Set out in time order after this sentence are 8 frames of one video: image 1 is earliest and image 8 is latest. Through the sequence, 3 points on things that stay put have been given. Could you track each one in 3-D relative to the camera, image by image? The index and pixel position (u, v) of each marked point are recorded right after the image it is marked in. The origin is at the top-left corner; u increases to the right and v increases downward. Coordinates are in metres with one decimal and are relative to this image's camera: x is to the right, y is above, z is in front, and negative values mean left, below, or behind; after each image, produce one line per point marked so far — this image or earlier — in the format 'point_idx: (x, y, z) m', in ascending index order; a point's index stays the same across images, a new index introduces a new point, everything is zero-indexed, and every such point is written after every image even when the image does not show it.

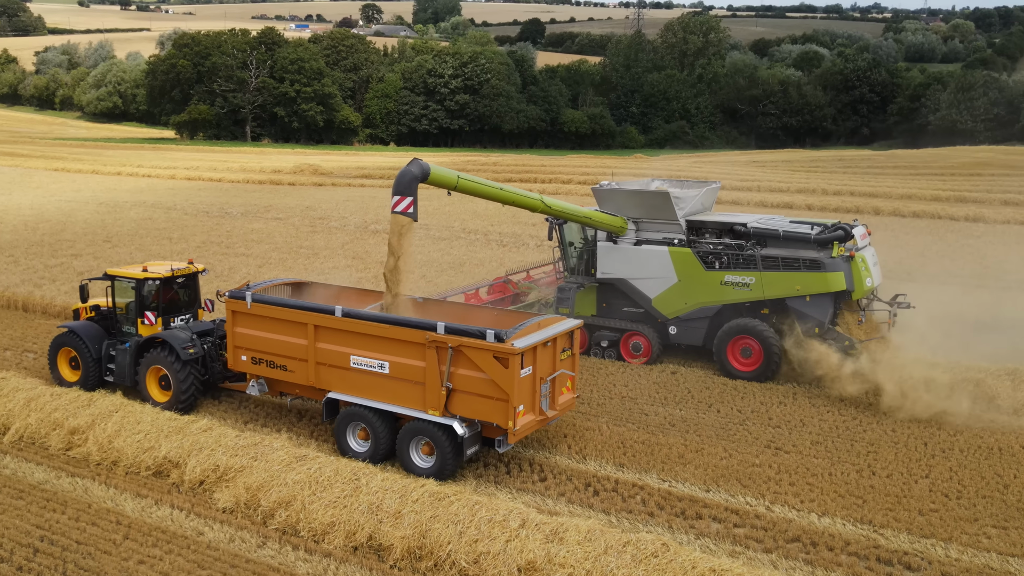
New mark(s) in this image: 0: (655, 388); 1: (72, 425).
0: (+1.5, -1.1, +10.5) m
1: (-3.7, -1.2, +8.3) m
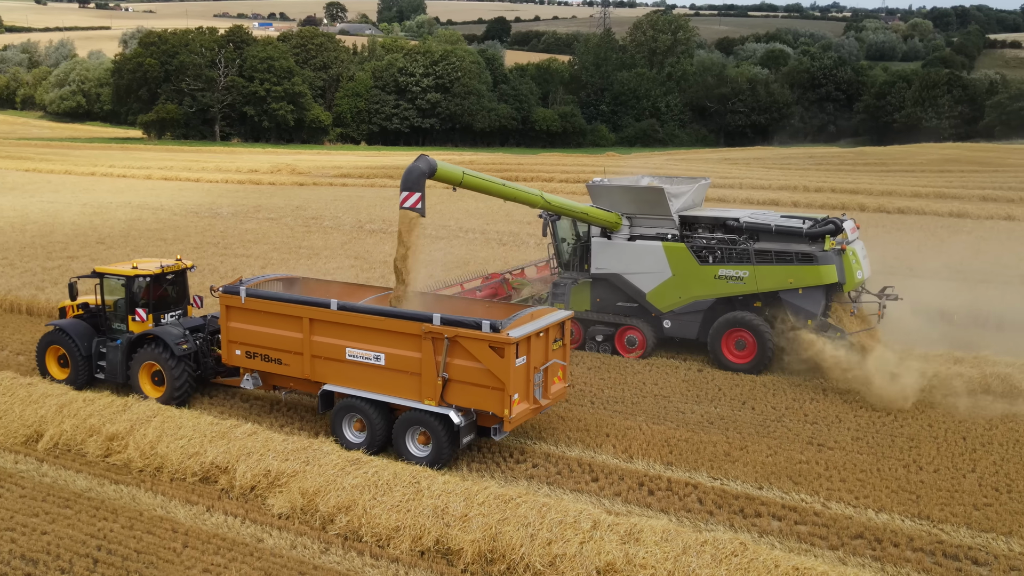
0: (+1.9, -1.1, +10.5) m
1: (-3.3, -1.2, +8.1) m
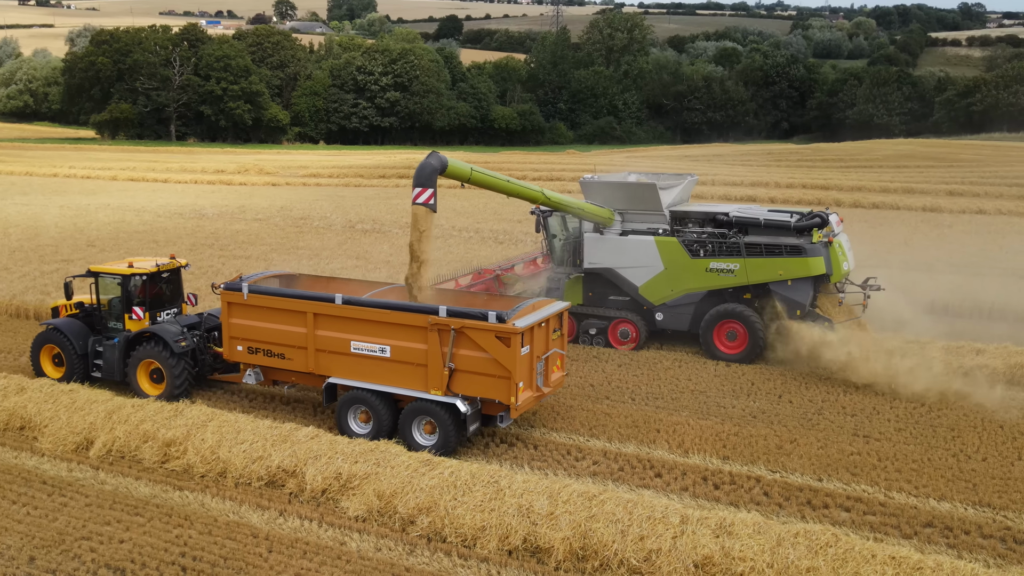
0: (+2.2, -1.0, +10.6) m
1: (-2.8, -1.2, +8.0) m
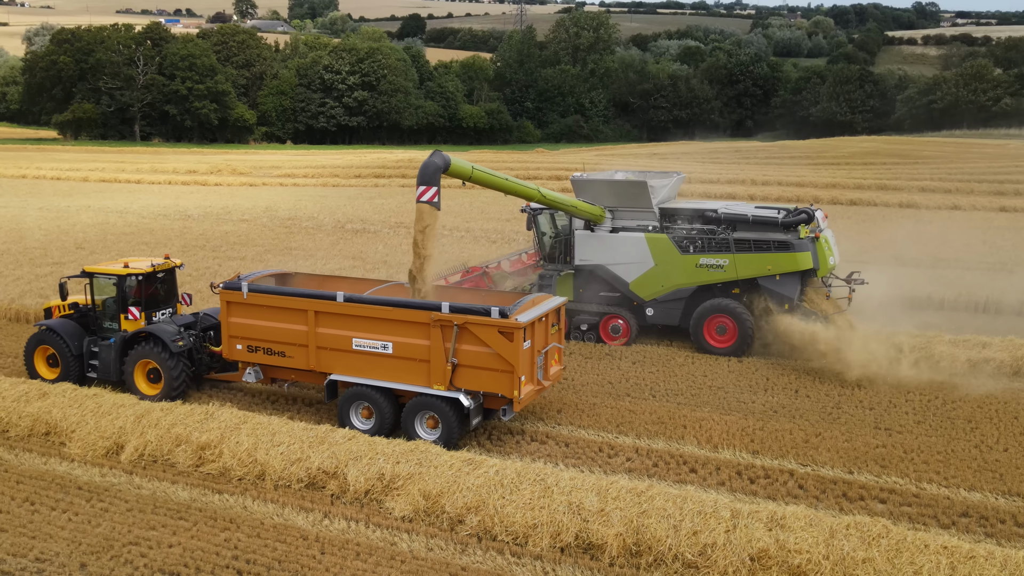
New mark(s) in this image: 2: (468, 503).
0: (+2.4, -1.0, +10.8) m
1: (-2.5, -1.2, +7.9) m
2: (-0.3, -1.5, +6.9) m
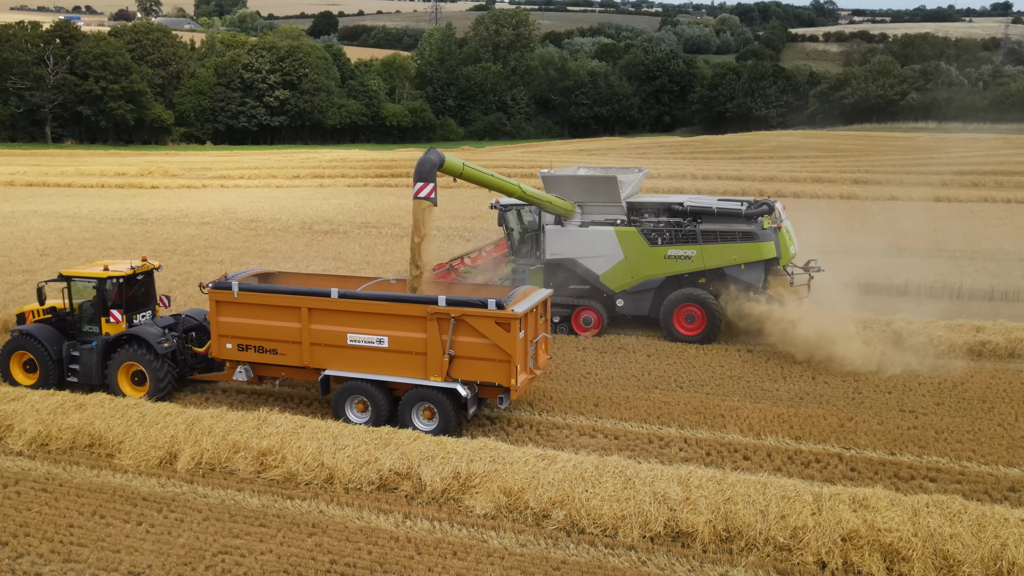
0: (+2.7, -0.9, +11.1) m
1: (-2.0, -1.3, +7.8) m
2: (+0.3, -1.5, +7.0) m
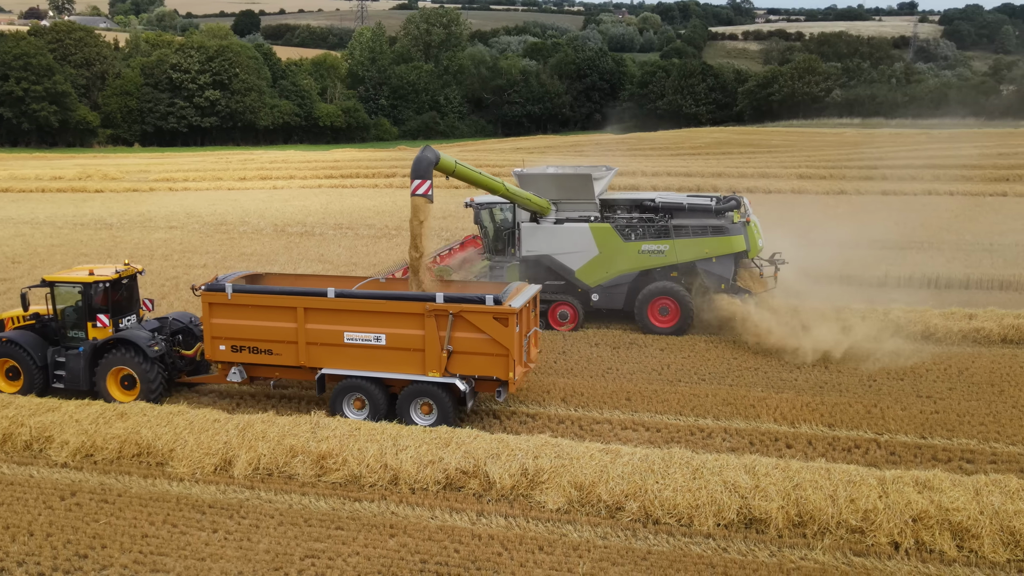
0: (+2.9, -0.8, +11.4) m
1: (-1.5, -1.3, +7.8) m
2: (+0.8, -1.5, +7.1) m
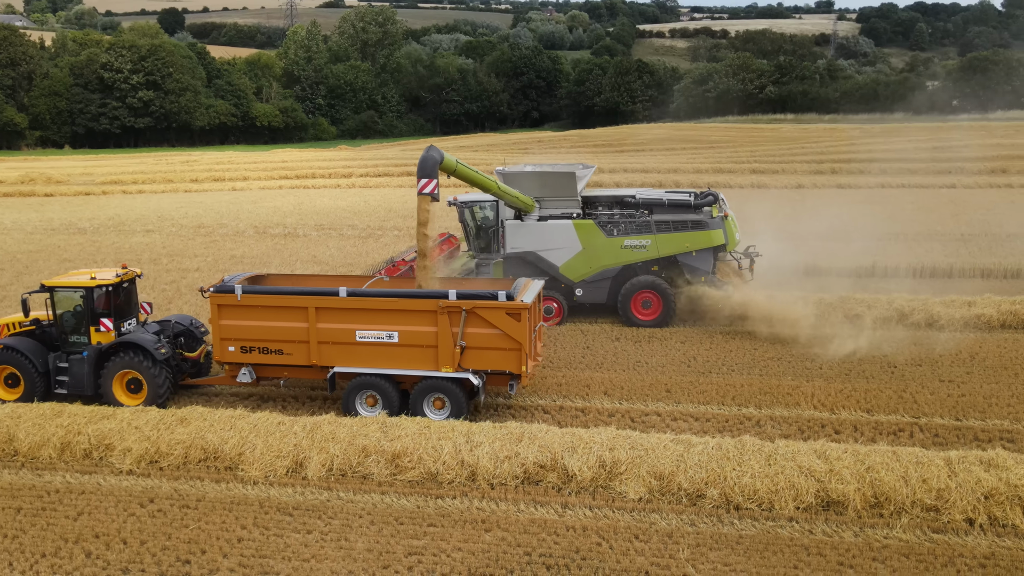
0: (+3.2, -0.7, +11.7) m
1: (-1.0, -1.3, +7.8) m
2: (+1.4, -1.4, +7.3) m
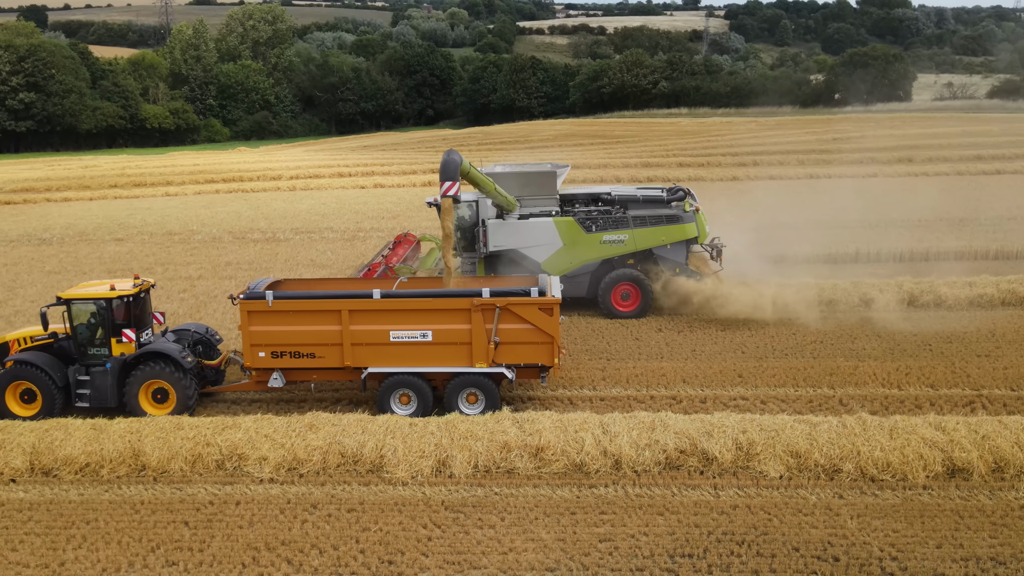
0: (+3.8, -0.6, +12.3) m
1: (+0.2, -1.3, +8.0) m
2: (+2.6, -1.3, +7.8) m
